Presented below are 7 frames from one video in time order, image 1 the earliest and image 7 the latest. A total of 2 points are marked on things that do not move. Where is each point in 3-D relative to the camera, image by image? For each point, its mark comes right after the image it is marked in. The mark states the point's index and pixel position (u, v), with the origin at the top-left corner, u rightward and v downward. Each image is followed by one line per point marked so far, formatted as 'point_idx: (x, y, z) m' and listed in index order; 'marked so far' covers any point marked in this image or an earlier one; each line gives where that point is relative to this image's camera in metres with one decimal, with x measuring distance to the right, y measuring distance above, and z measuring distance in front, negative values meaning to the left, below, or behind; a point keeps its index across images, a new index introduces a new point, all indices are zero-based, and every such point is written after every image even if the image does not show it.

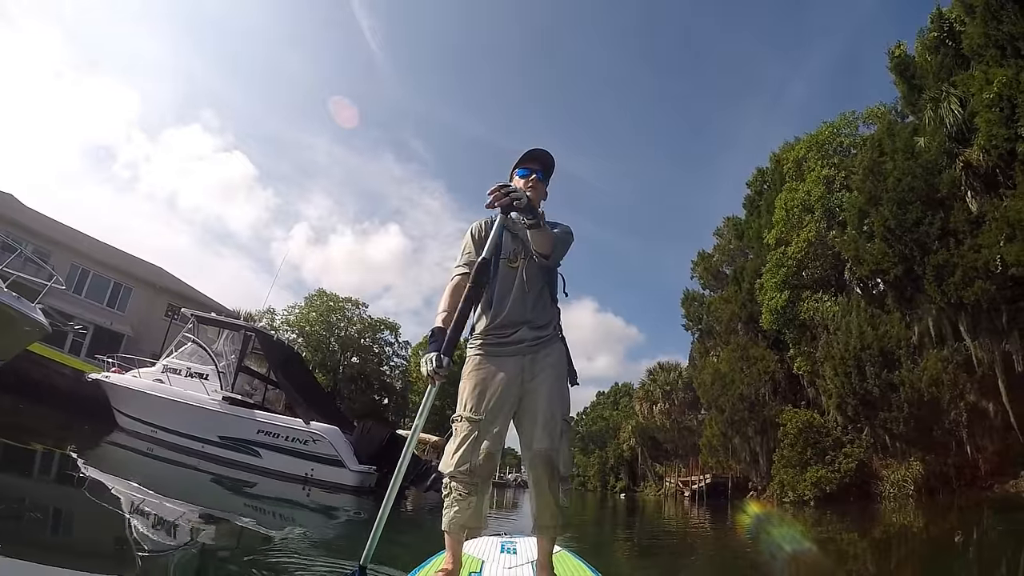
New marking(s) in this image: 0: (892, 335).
0: (+9.7, -1.5, +15.0) m
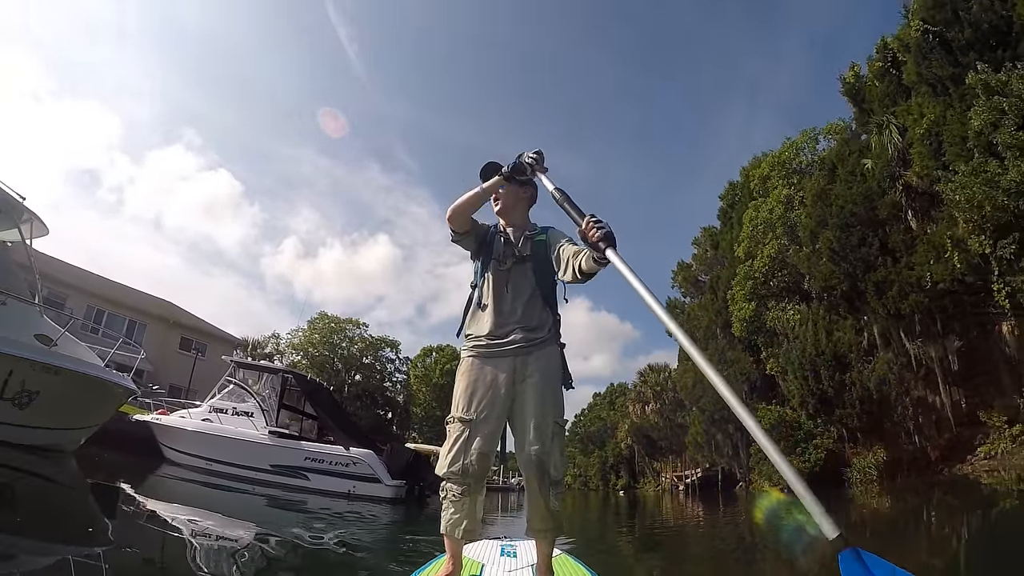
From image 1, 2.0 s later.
0: (+9.6, -1.7, +16.7) m
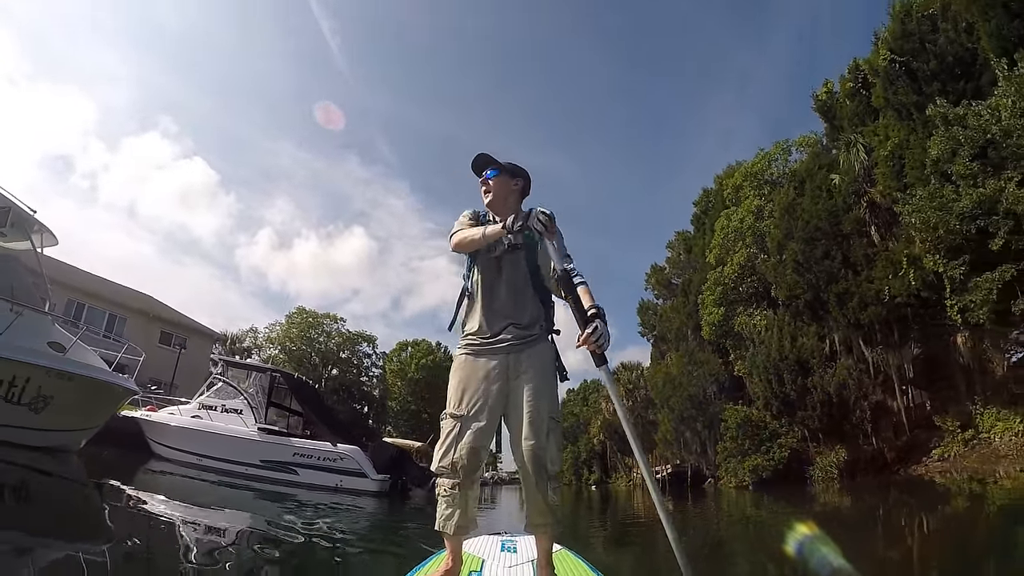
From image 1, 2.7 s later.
0: (+9.0, -1.9, +17.6) m
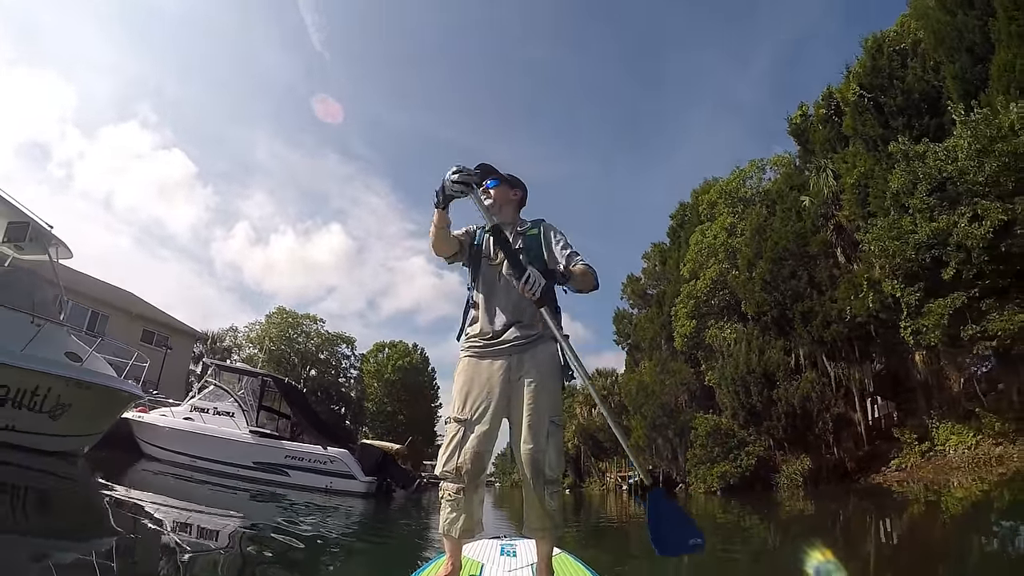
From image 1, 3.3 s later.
0: (+8.4, -2.4, +18.5) m
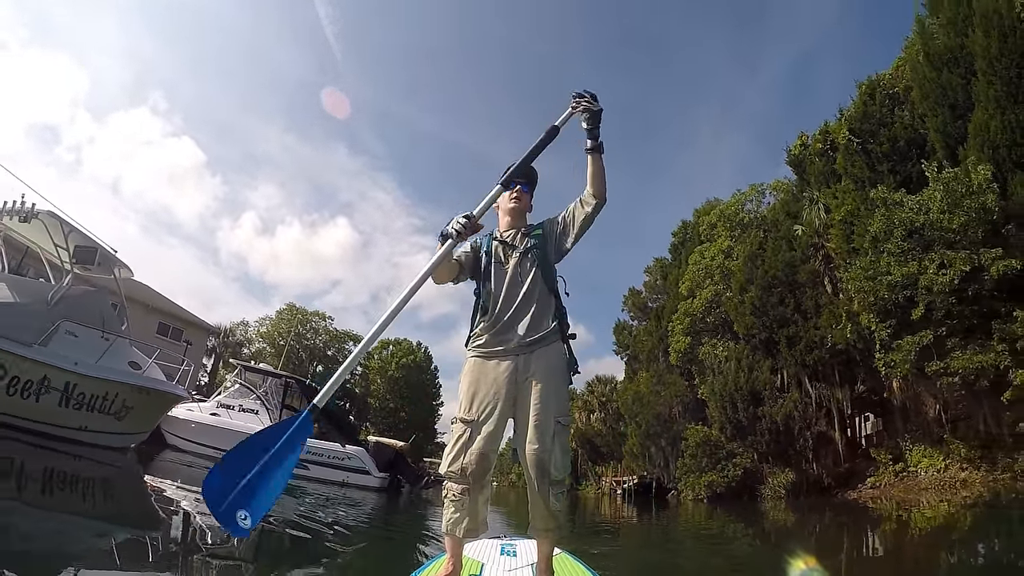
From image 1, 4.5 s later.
0: (+8.5, -3.1, +19.4) m
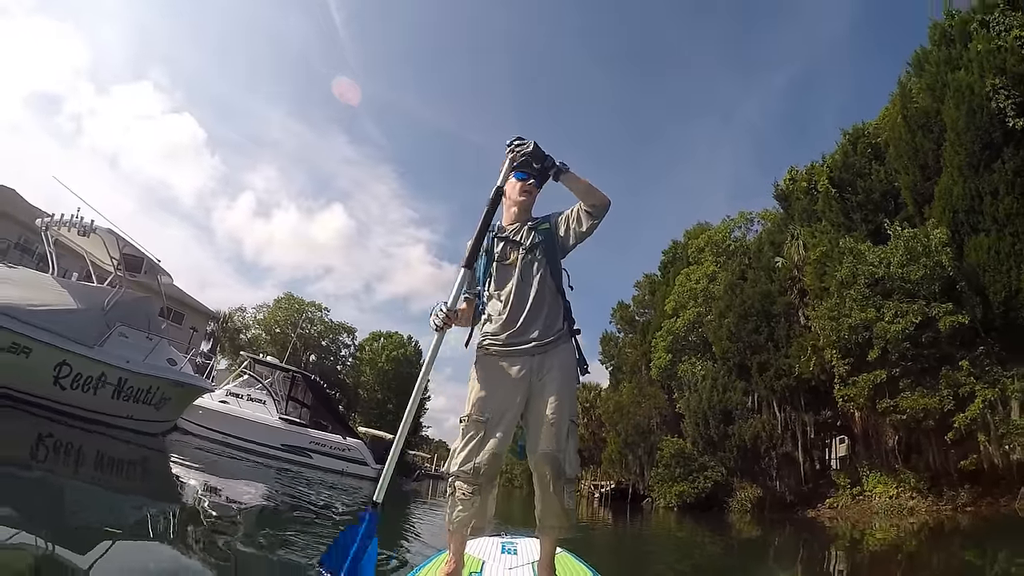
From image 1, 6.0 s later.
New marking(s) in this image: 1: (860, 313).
0: (+8.0, -3.9, +20.5) m
1: (+8.7, -0.5, +13.9) m
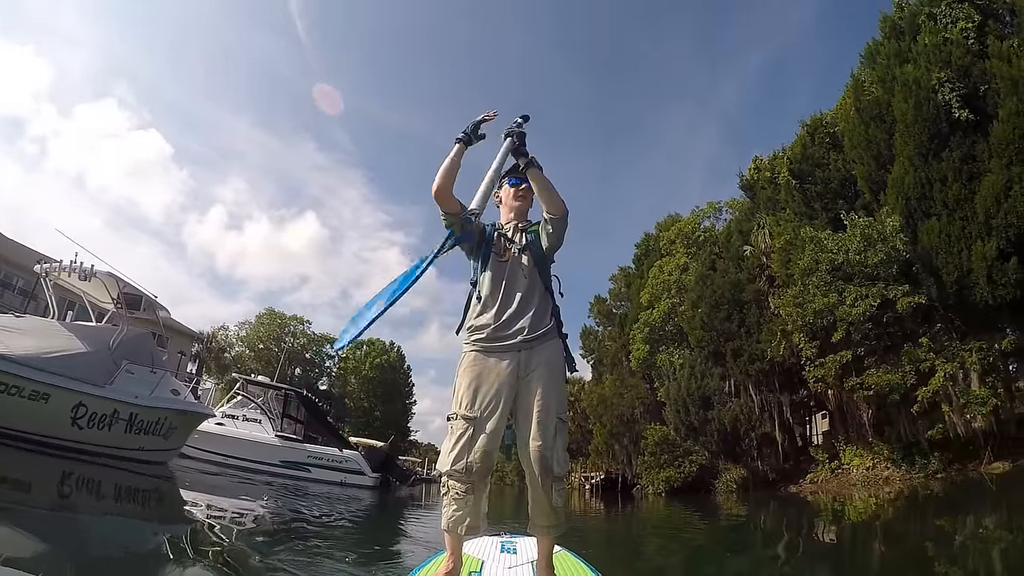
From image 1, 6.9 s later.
0: (+7.6, -3.6, +21.4) m
1: (+8.2, -0.1, +14.7) m
